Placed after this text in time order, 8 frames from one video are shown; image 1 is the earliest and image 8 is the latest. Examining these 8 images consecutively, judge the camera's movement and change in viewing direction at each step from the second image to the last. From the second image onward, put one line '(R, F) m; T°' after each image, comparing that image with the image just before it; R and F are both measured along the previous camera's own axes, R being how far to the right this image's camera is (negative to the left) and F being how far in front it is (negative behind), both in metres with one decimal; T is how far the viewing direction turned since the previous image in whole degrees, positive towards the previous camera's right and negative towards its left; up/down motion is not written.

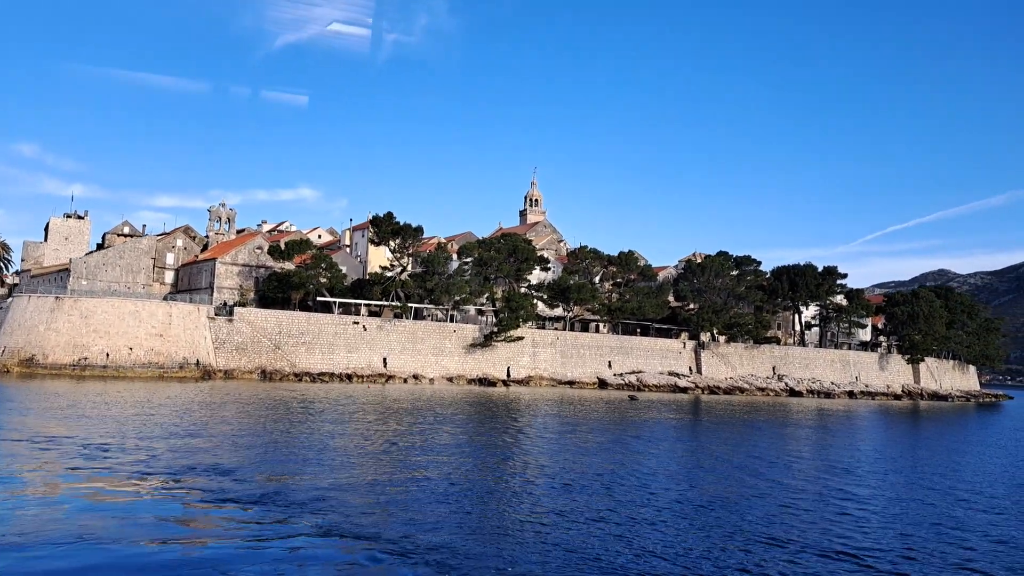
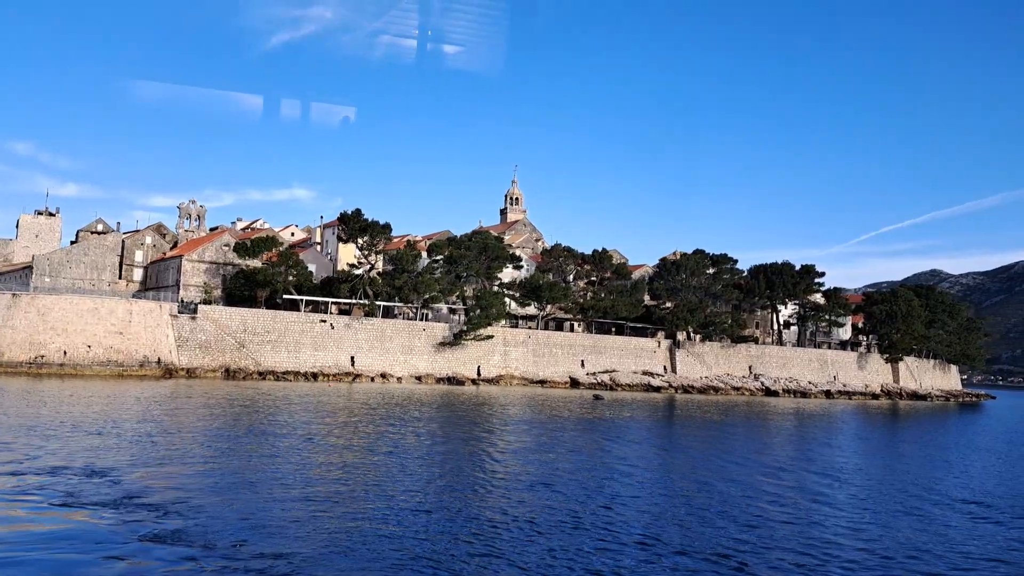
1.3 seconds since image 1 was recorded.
(+1.3, +0.4) m; 0°
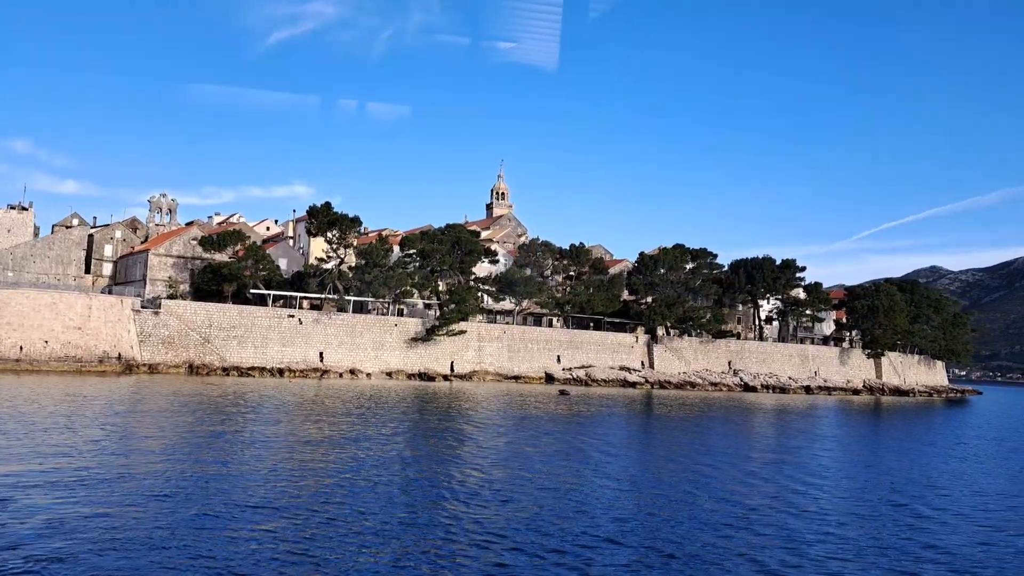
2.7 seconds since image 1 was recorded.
(+1.2, +0.6) m; 0°
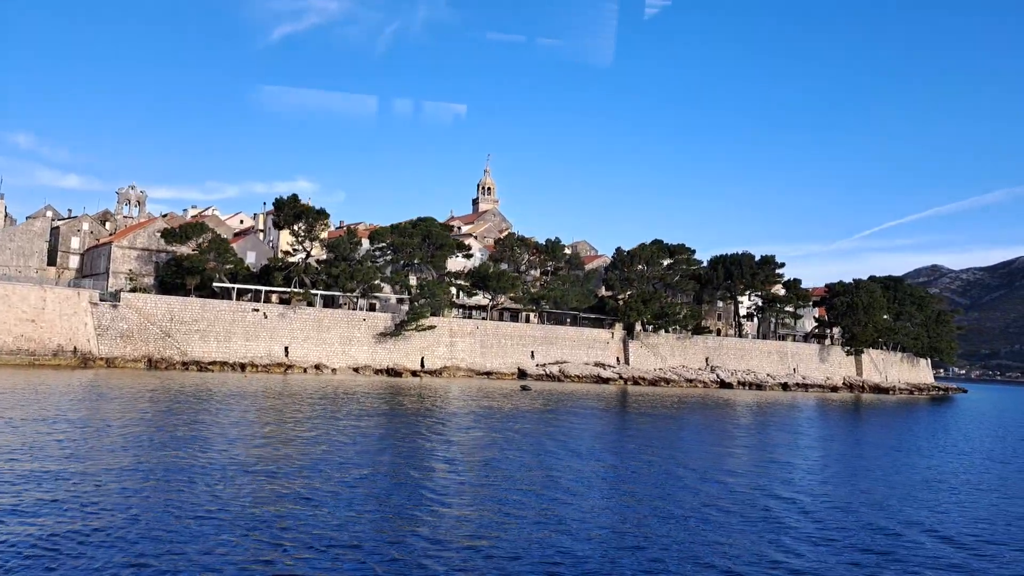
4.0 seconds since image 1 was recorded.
(+1.3, +0.7) m; 0°
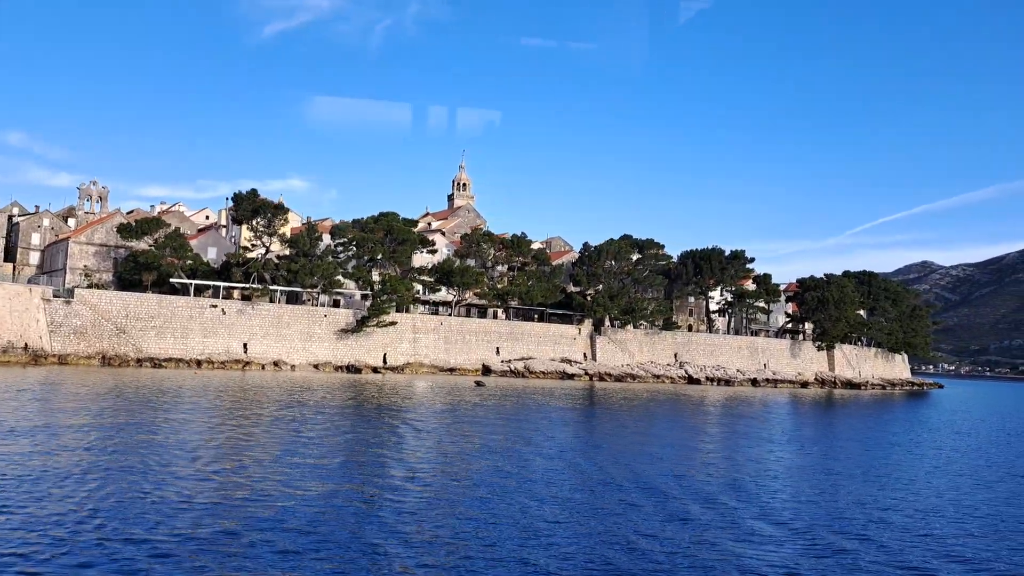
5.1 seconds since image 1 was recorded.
(+1.5, +0.2) m; +1°
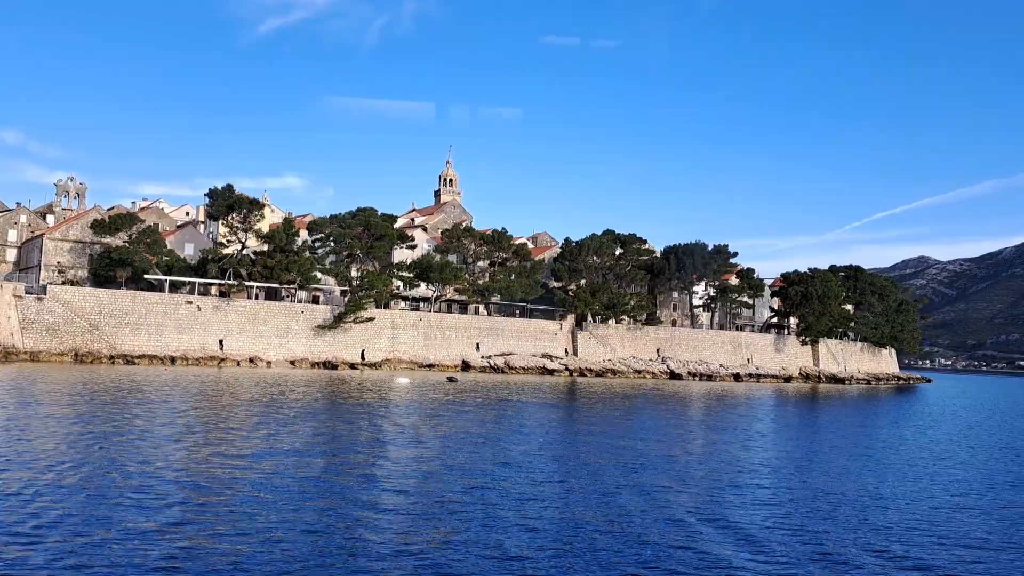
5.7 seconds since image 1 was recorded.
(+1.0, +0.2) m; 0°
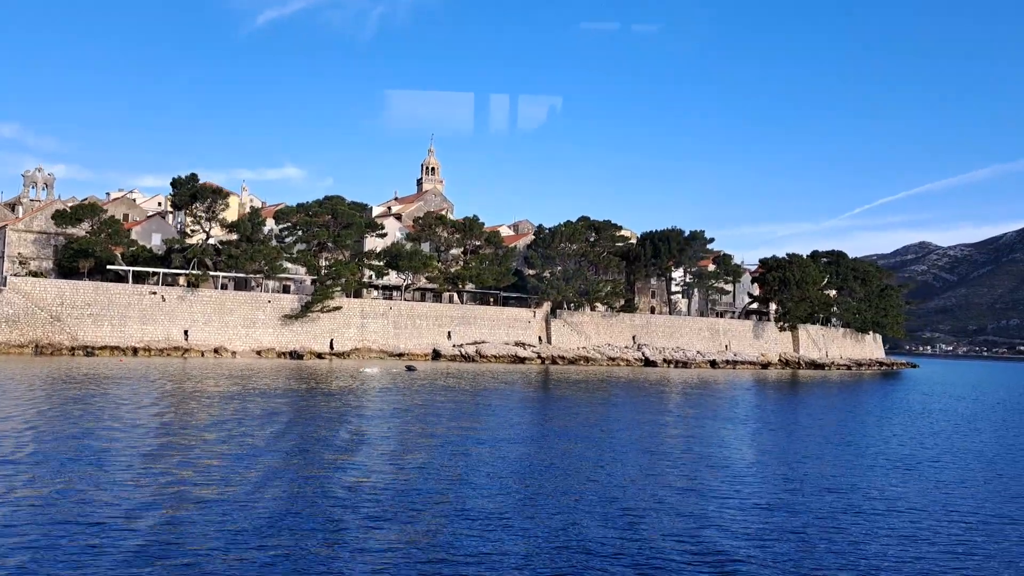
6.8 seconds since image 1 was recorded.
(+1.5, +0.3) m; 0°
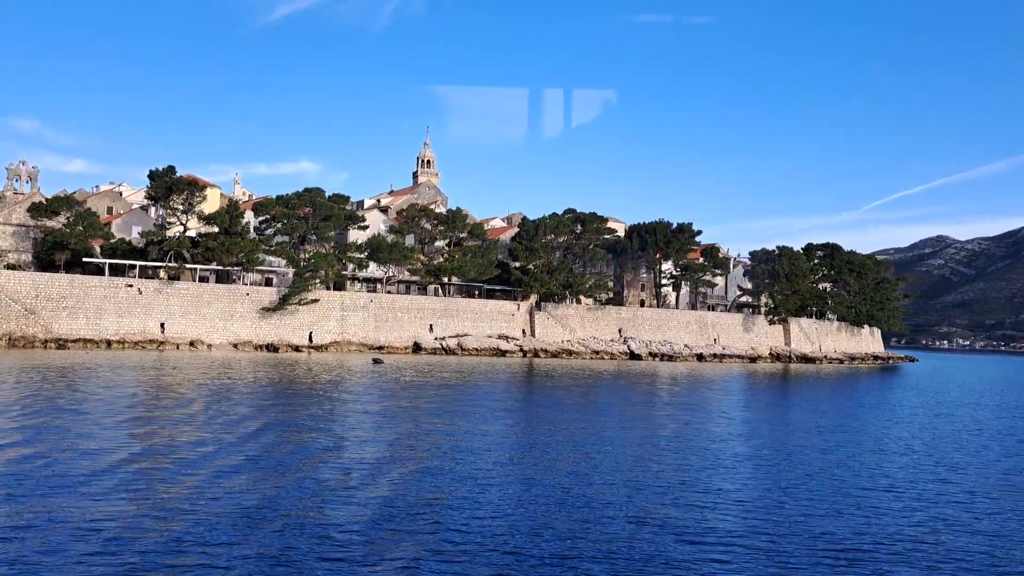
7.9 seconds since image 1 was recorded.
(+1.5, +0.3) m; -1°
